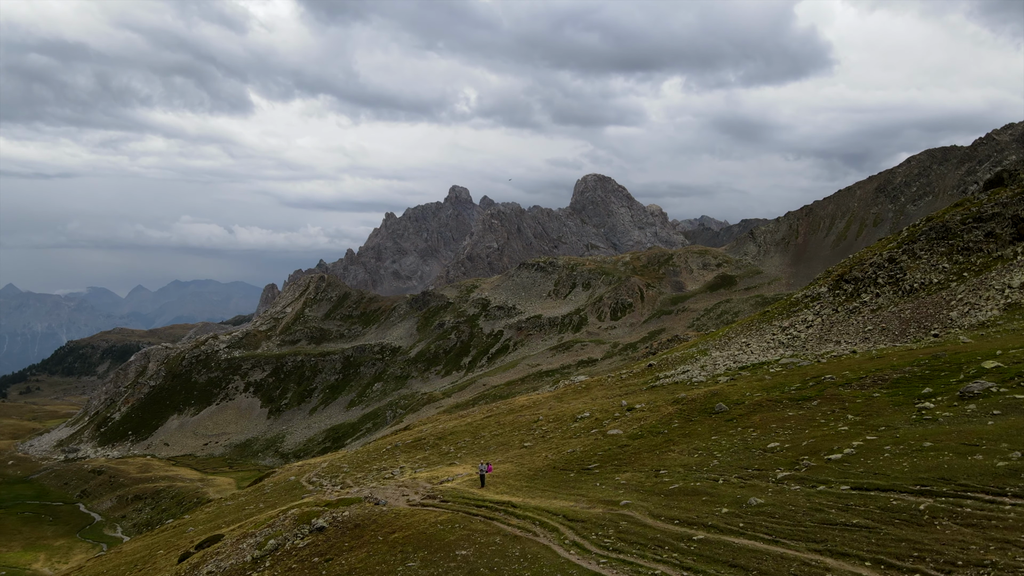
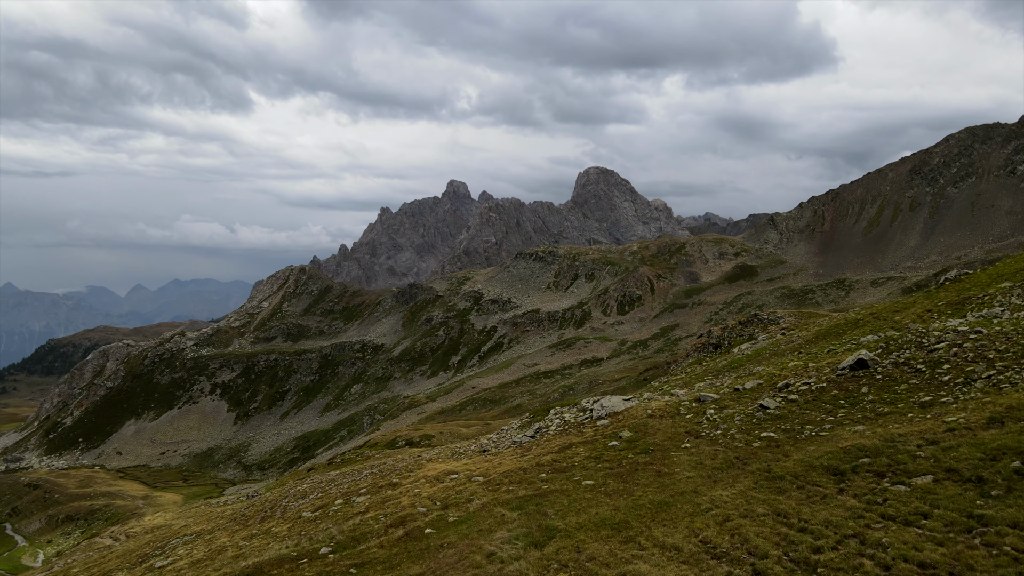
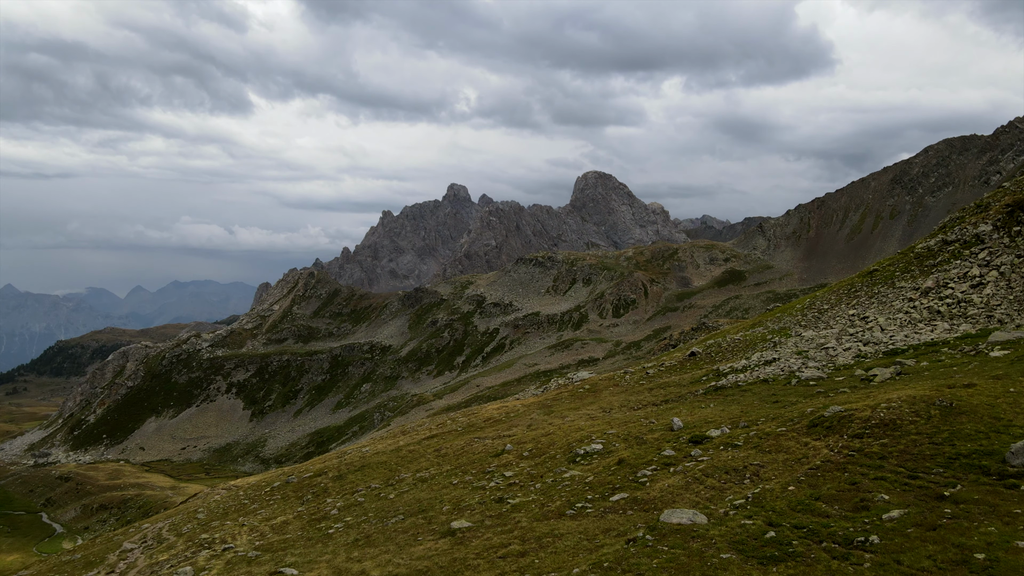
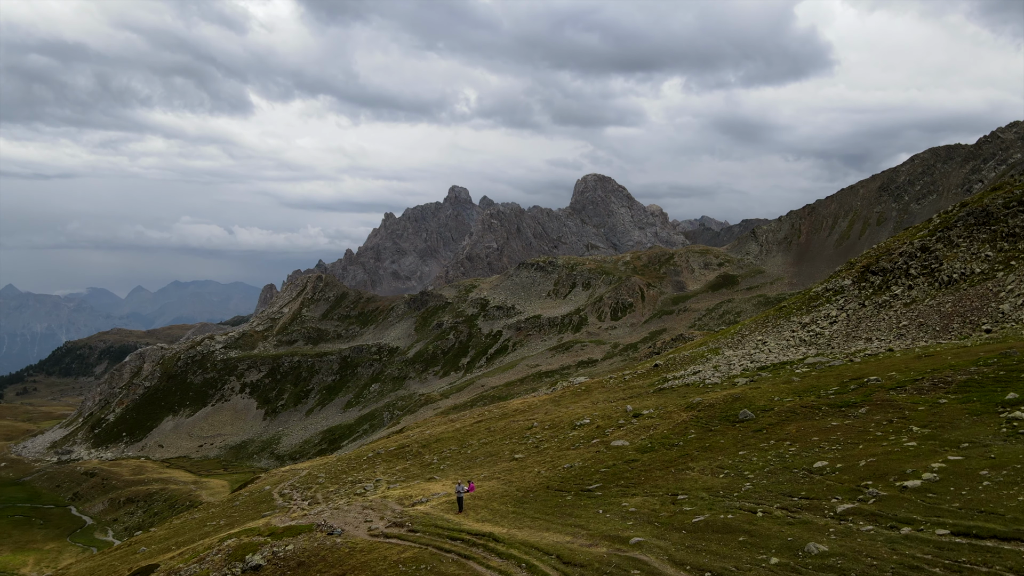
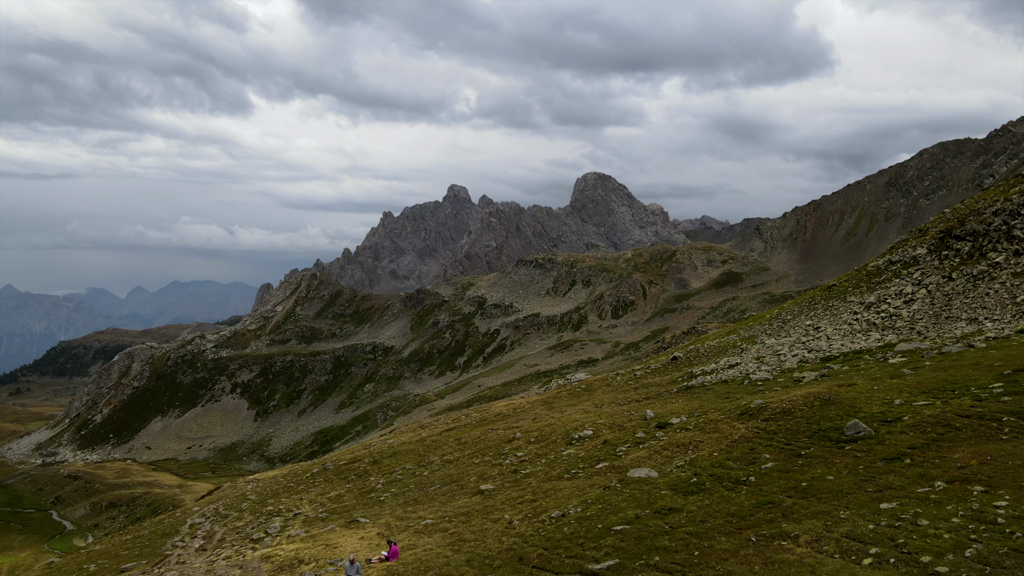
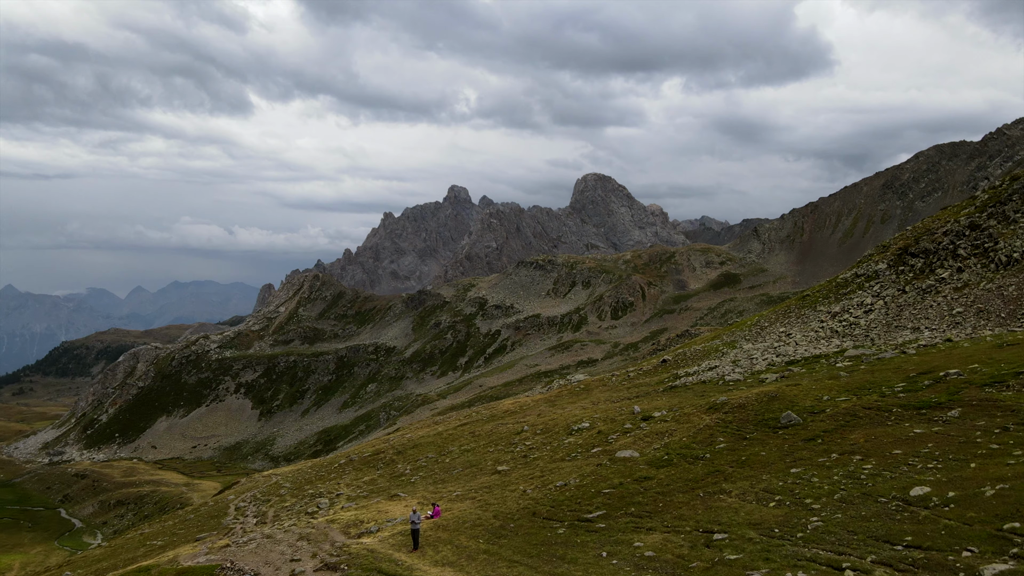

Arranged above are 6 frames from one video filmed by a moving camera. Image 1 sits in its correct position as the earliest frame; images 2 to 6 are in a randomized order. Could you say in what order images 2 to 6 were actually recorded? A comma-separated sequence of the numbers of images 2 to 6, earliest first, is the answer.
4, 6, 5, 3, 2
